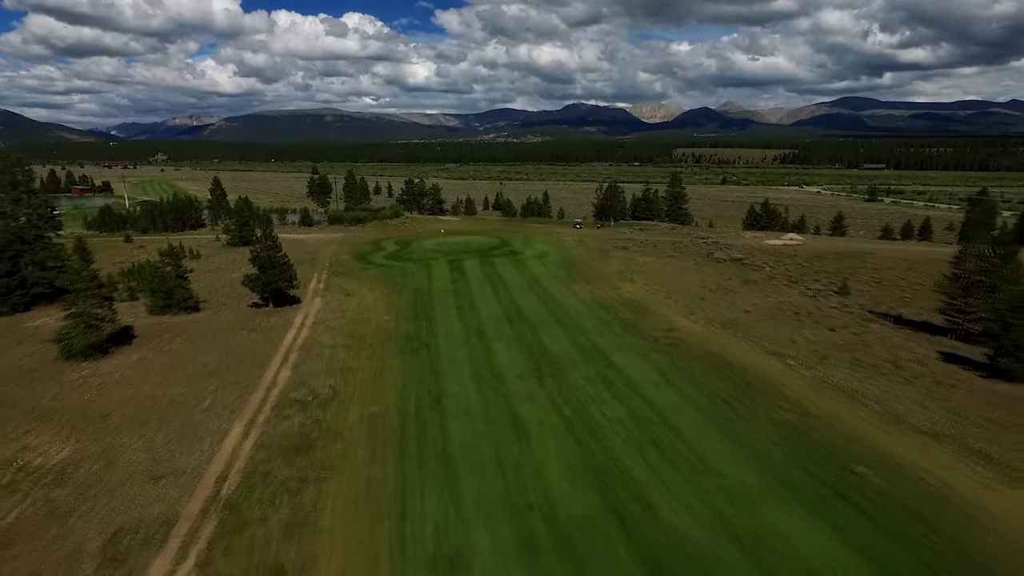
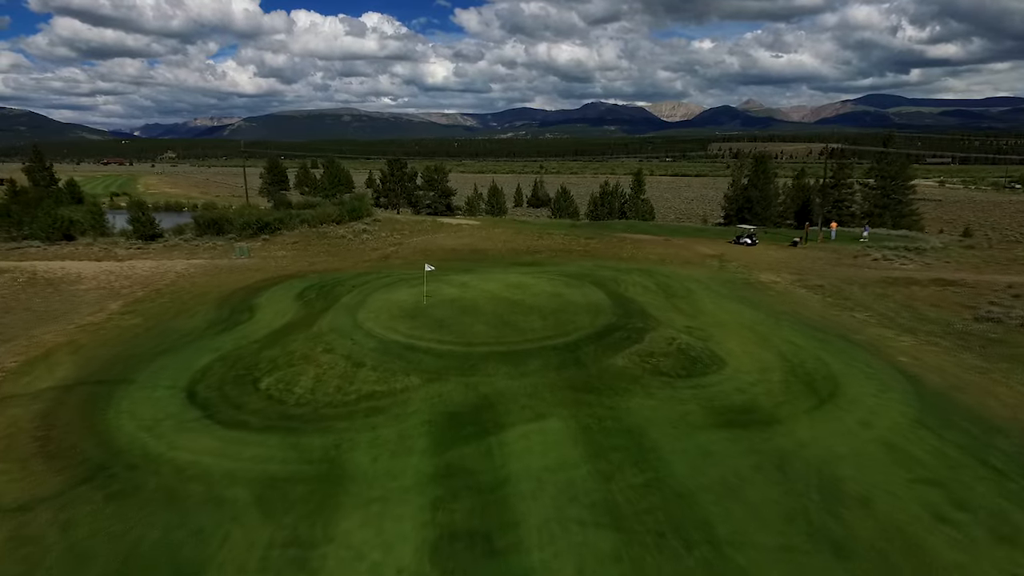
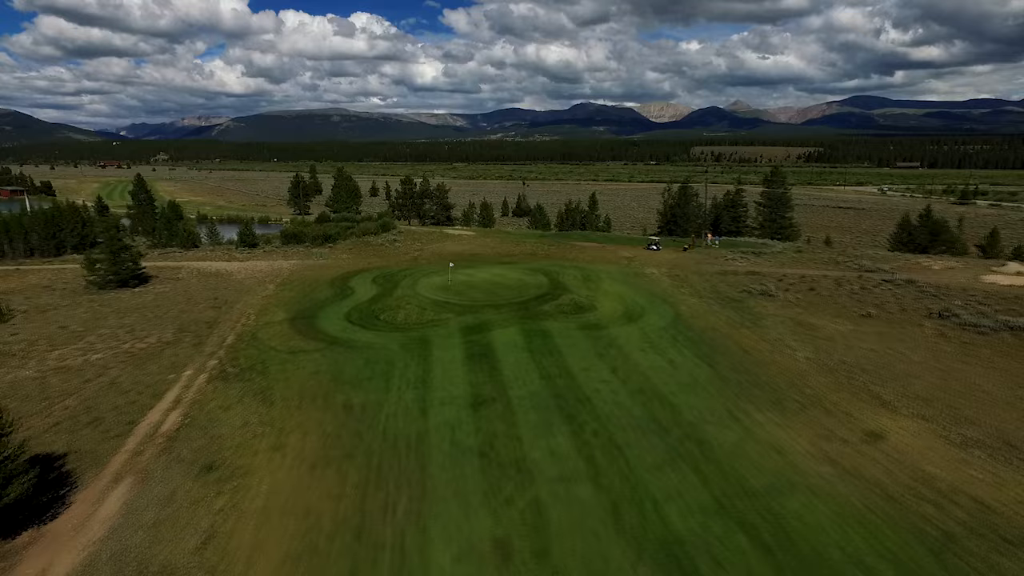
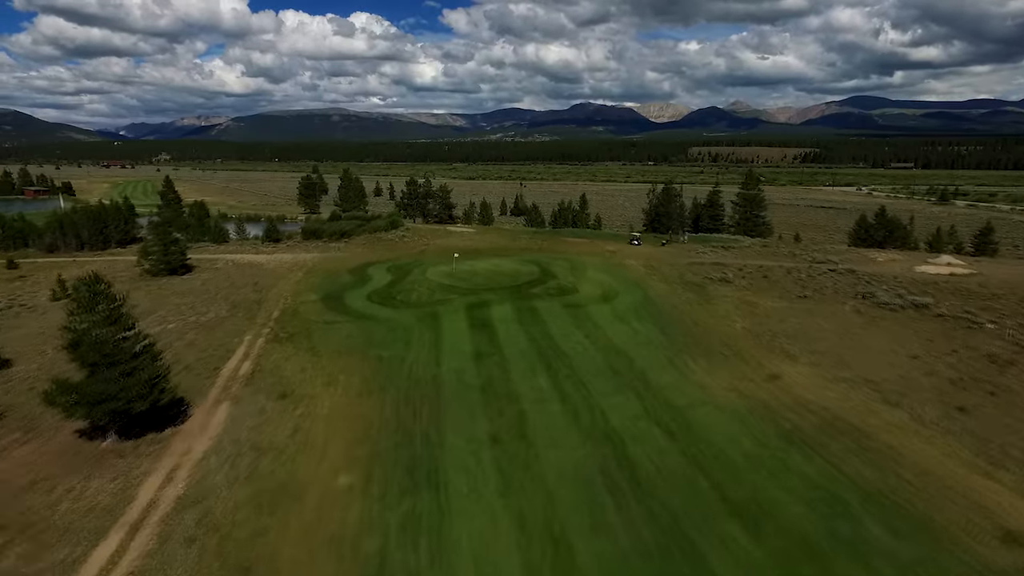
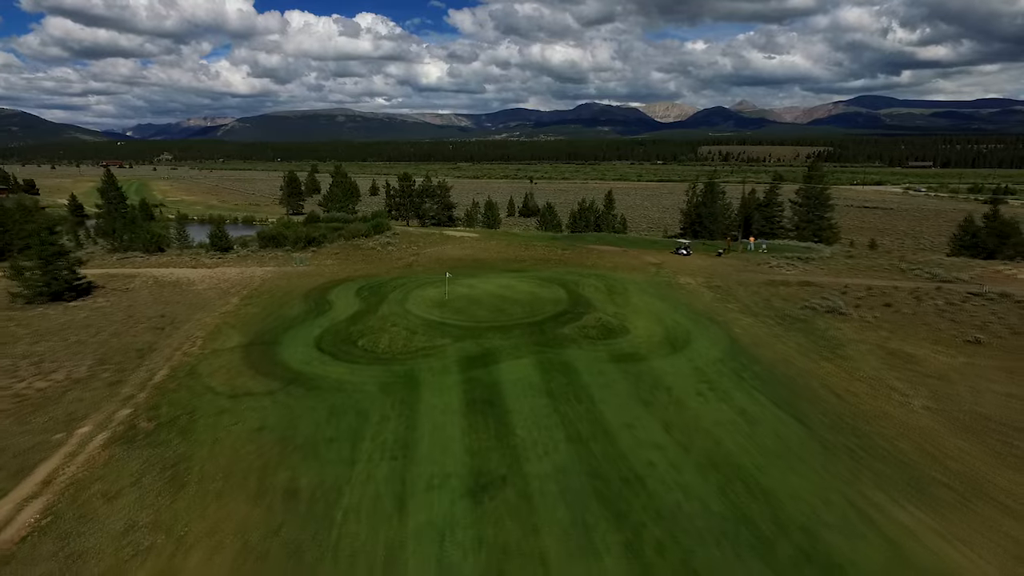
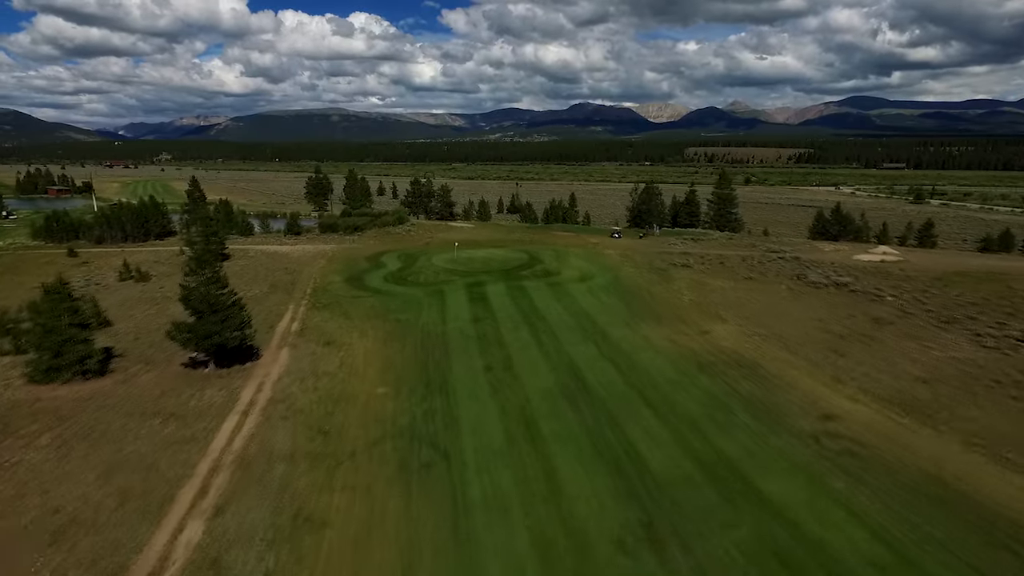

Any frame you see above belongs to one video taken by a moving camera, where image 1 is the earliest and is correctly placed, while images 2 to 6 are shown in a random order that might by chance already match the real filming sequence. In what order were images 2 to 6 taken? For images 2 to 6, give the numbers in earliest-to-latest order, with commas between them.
6, 4, 3, 5, 2
